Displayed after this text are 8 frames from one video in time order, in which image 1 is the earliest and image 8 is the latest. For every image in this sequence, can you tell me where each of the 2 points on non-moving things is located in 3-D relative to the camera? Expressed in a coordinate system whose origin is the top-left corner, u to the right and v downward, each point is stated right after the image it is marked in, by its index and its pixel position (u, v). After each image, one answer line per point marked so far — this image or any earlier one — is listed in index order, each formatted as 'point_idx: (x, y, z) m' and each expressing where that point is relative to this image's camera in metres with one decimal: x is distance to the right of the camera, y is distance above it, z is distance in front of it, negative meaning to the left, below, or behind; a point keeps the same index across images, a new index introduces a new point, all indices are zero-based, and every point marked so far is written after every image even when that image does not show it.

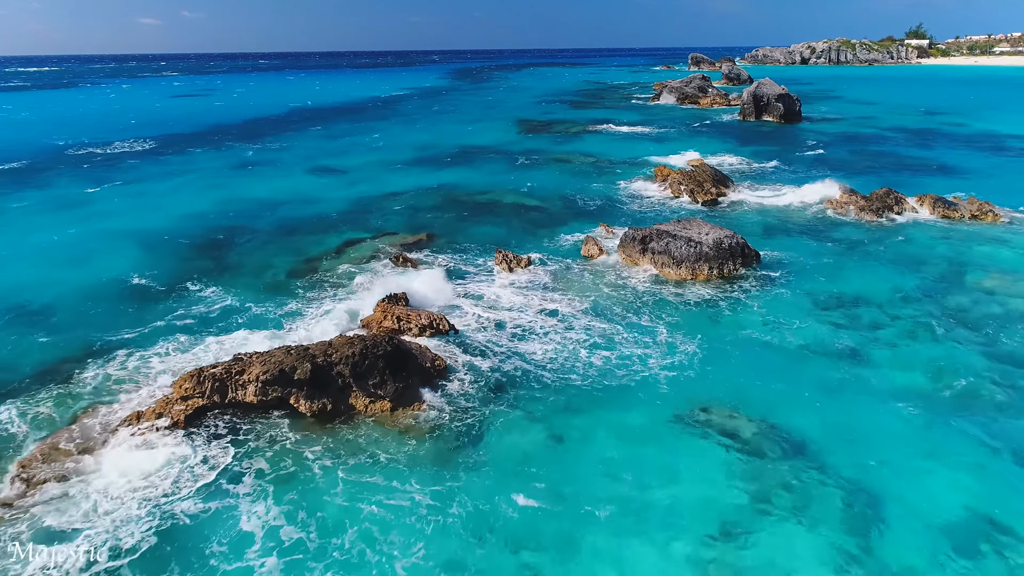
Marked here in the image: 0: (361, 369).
0: (-3.5, -1.9, +15.8) m
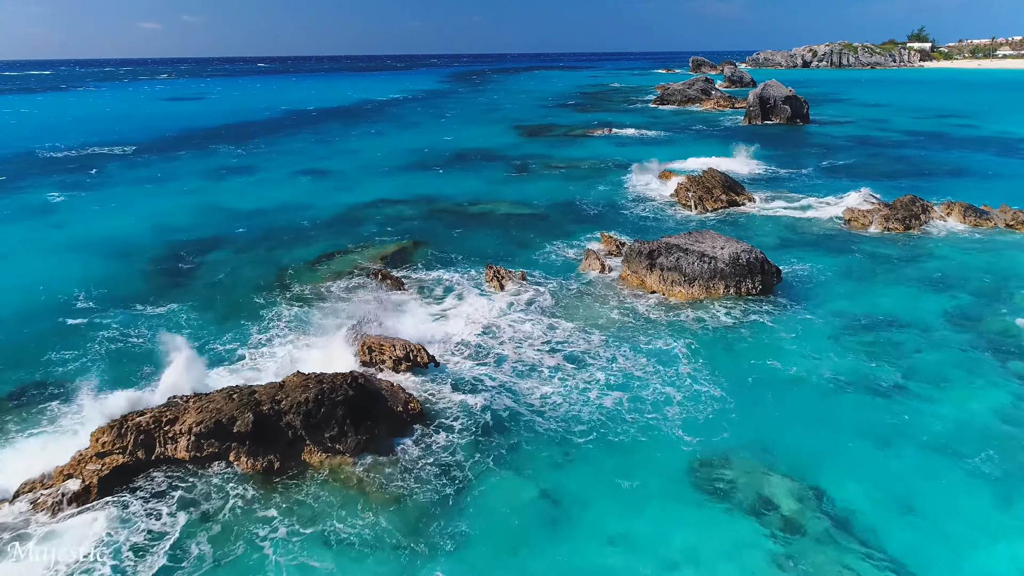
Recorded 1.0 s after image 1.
0: (-3.8, -2.6, +13.1) m
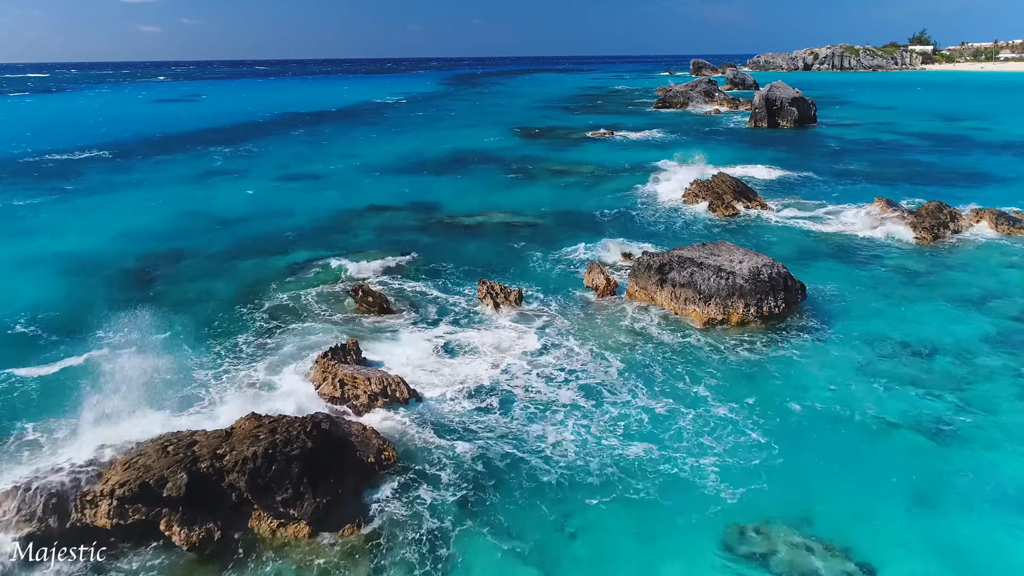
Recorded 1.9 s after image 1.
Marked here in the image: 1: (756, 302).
0: (-3.9, -3.1, +10.8) m
1: (+7.1, -0.4, +19.7) m
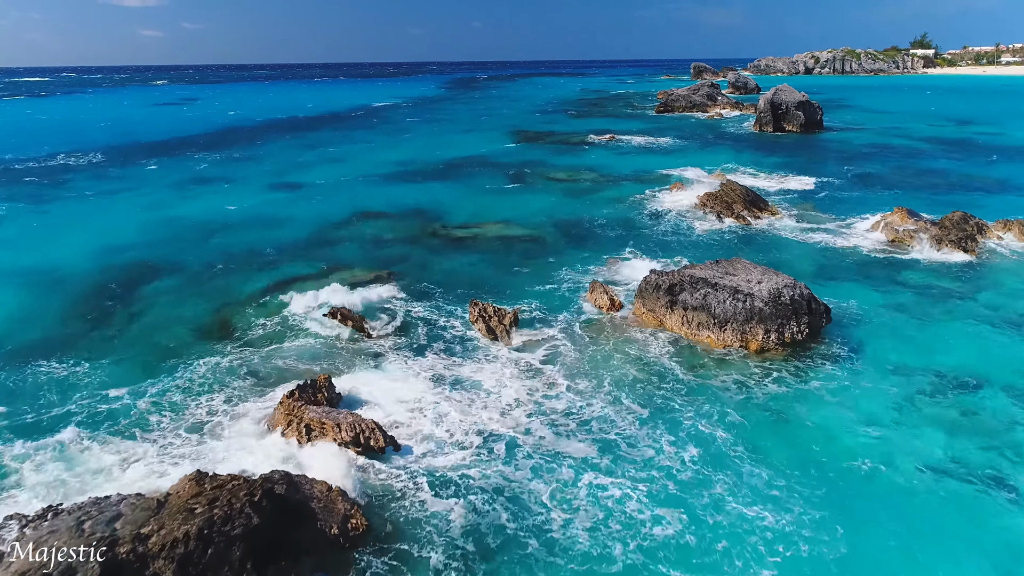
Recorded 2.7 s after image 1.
0: (-4.1, -3.6, +8.8) m
1: (+6.9, -1.0, +17.7) m
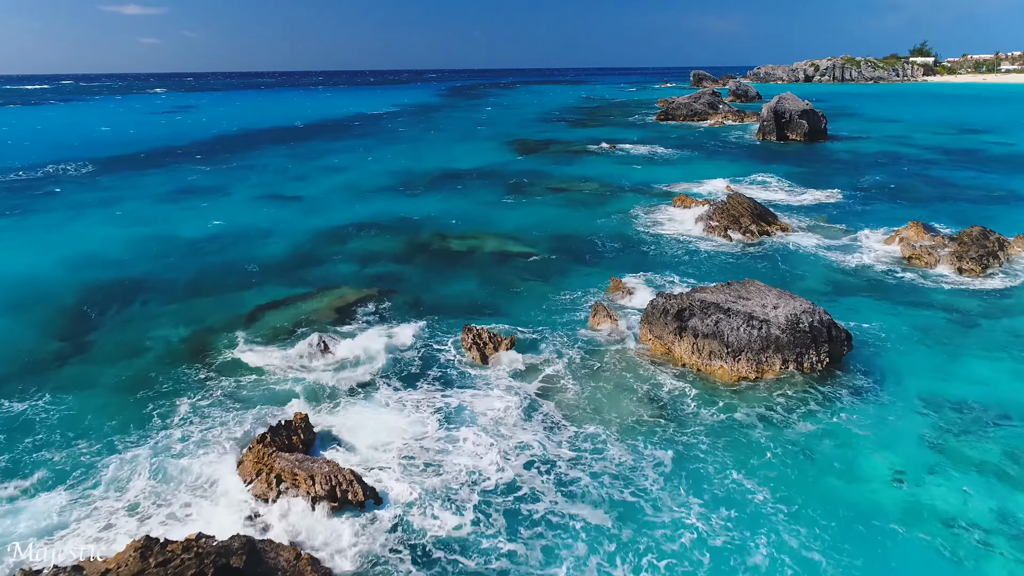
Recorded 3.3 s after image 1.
0: (-4.2, -4.2, +7.4) m
1: (+6.8, -1.7, +16.4) m
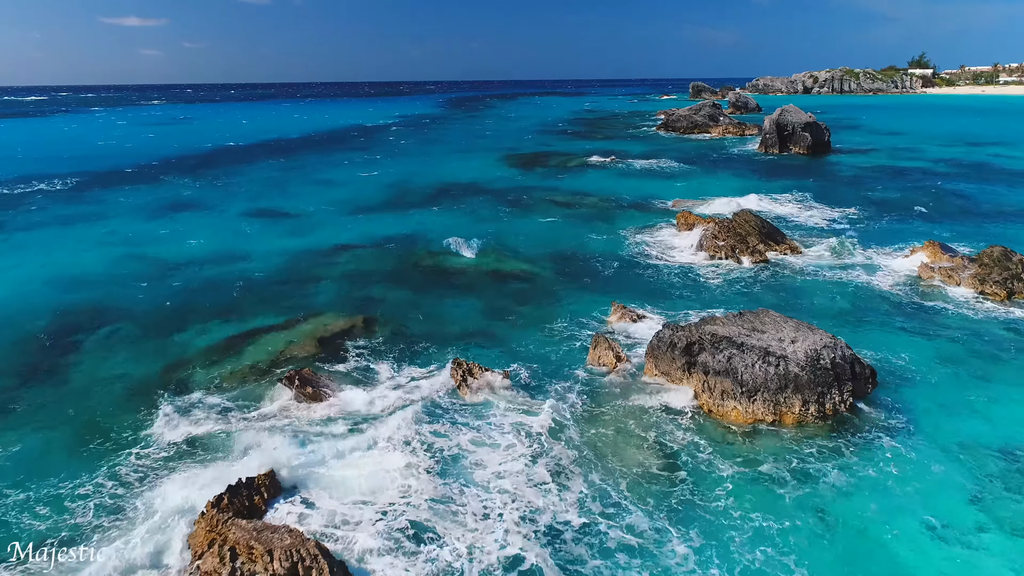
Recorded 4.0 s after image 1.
0: (-4.3, -4.8, +5.9) m
1: (+6.7, -2.4, +14.9) m
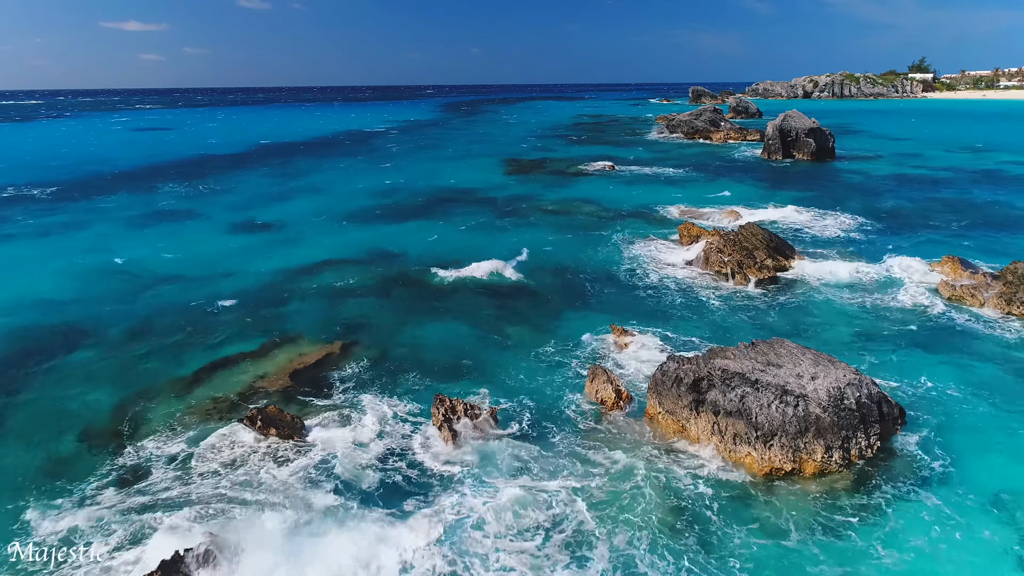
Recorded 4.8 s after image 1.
0: (-4.6, -5.4, +4.2) m
1: (+6.4, -3.0, +13.2) m
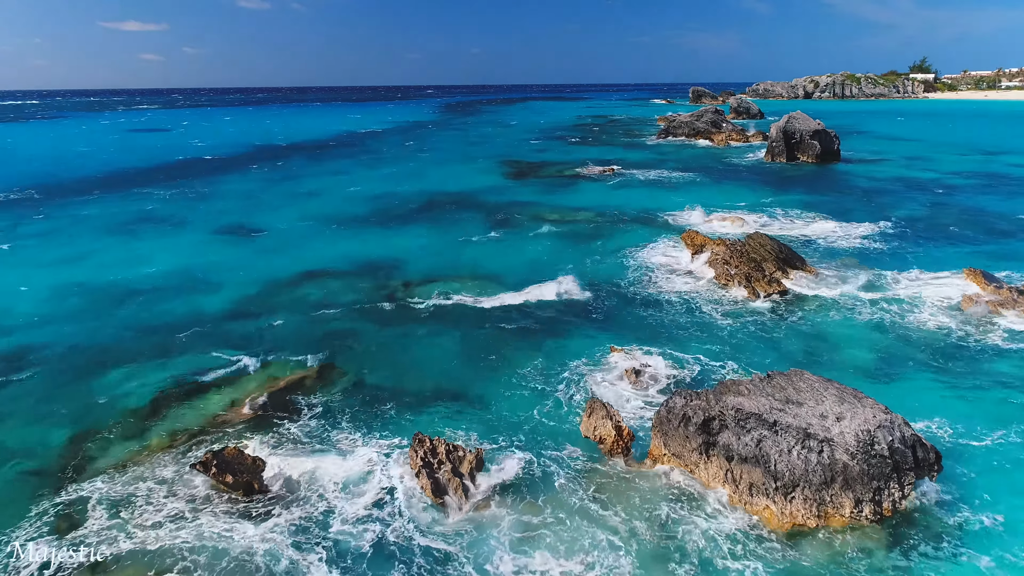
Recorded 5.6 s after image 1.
0: (-4.8, -5.9, +2.6) m
1: (+6.2, -3.6, +11.6) m
